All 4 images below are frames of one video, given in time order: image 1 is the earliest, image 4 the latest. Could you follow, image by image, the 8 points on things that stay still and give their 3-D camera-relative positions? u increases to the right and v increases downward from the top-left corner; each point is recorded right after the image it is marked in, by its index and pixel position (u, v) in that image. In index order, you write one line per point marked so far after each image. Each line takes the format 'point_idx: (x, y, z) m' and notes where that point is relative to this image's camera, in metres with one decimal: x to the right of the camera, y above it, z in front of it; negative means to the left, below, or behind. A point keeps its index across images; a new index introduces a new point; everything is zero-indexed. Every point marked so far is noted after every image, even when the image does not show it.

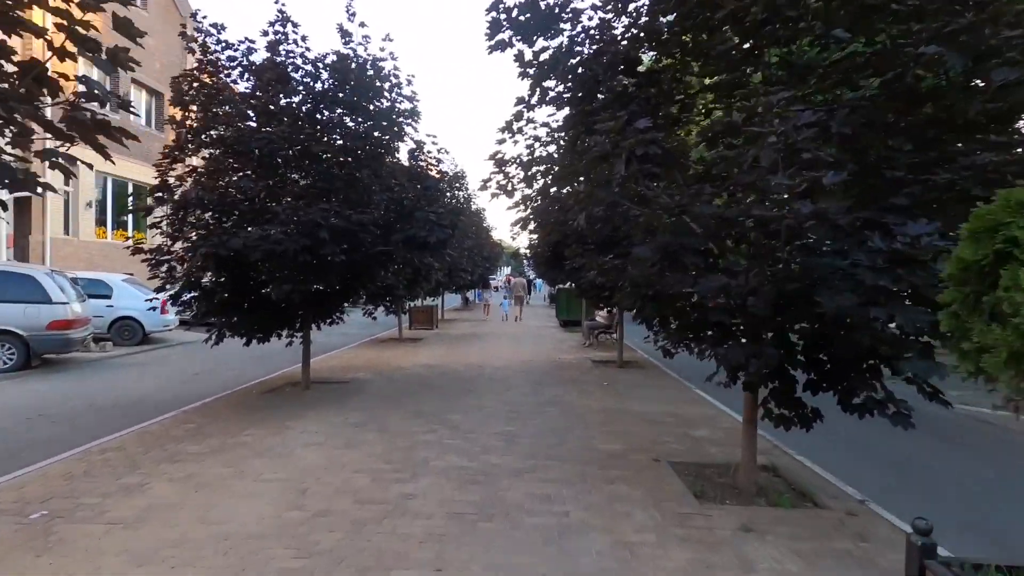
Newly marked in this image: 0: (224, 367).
0: (-8.1, -2.2, +15.2) m
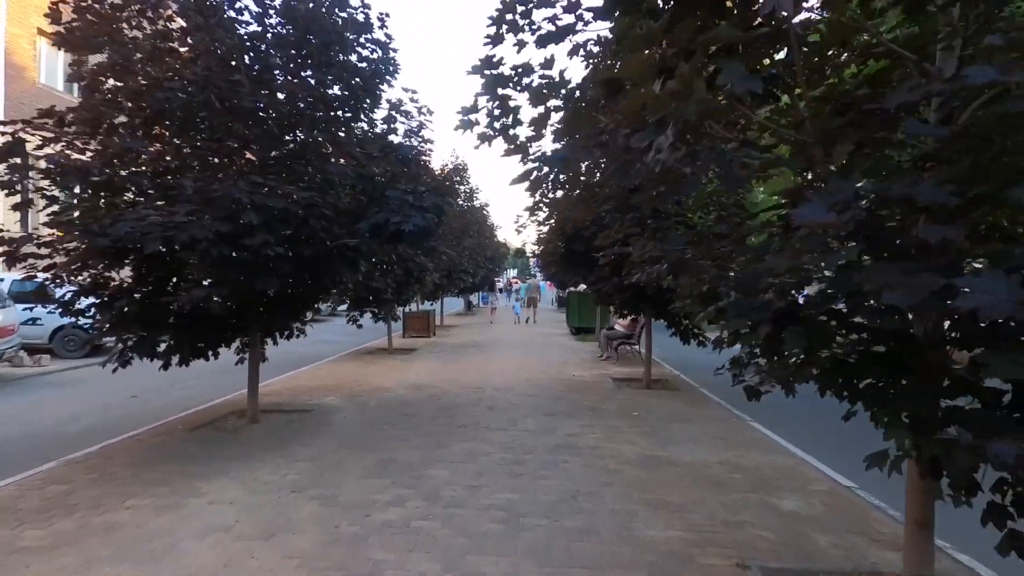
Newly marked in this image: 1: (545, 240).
0: (-8.0, -2.3, +12.6) m
1: (+0.8, +1.1, +12.9) m
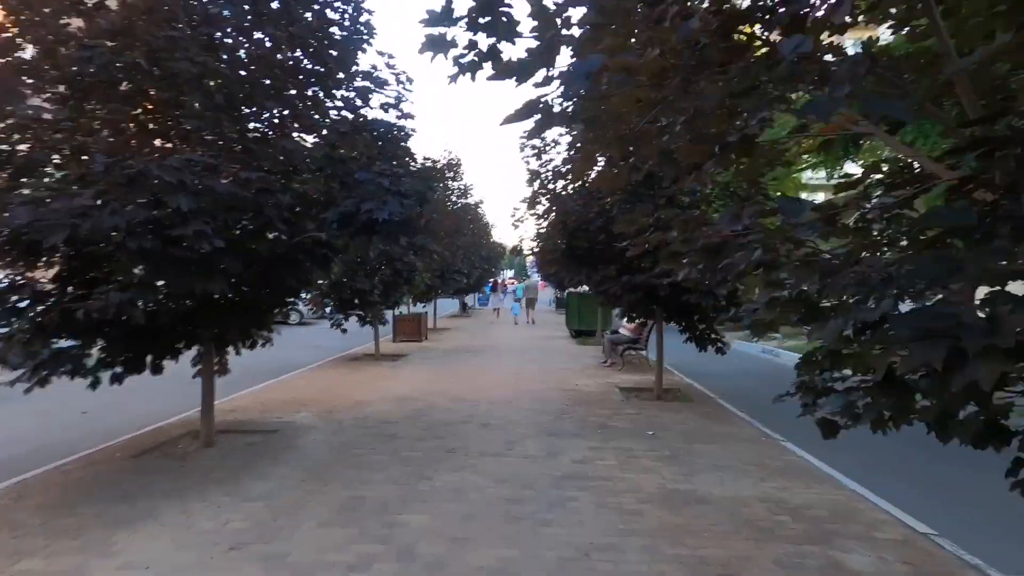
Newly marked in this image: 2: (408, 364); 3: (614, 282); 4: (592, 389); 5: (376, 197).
0: (-8.1, -2.4, +11.3) m
1: (+0.7, +1.1, +11.7) m
2: (-3.1, -2.2, +15.9) m
3: (+2.0, +0.1, +10.7) m
4: (+1.8, -2.3, +12.0) m
5: (-1.7, +1.1, +6.6) m
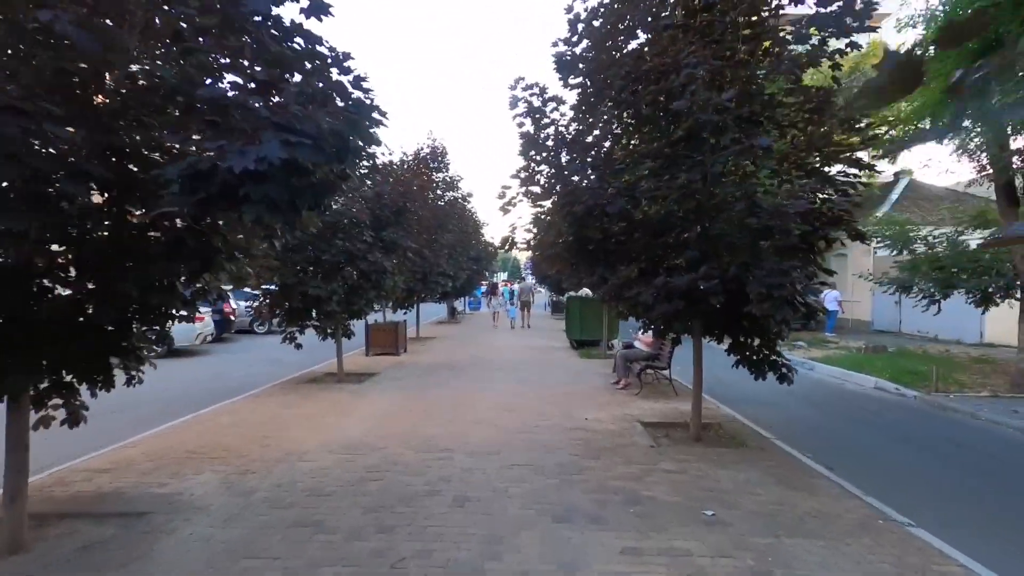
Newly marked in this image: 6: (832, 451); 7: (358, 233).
0: (-8.2, -2.5, +8.3) m
1: (+0.5, +1.0, +8.8) m
2: (-3.3, -2.4, +13.0) m
3: (+1.9, 0.0, +7.8) m
4: (+1.6, -2.3, +9.1) m
5: (-1.8, +1.0, +3.7) m
6: (+5.9, -2.9, +9.7) m
7: (-3.6, +1.3, +12.7) m
